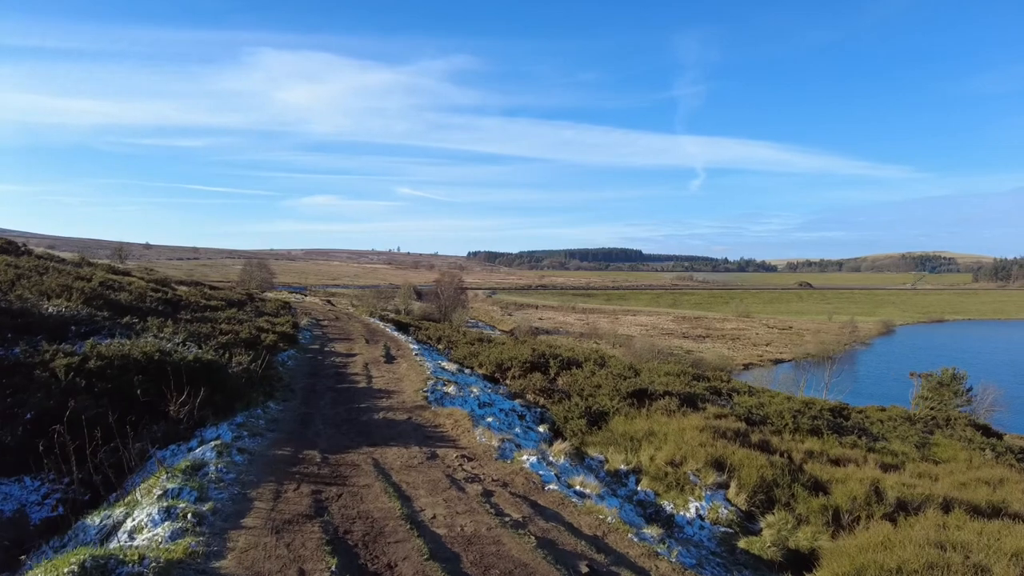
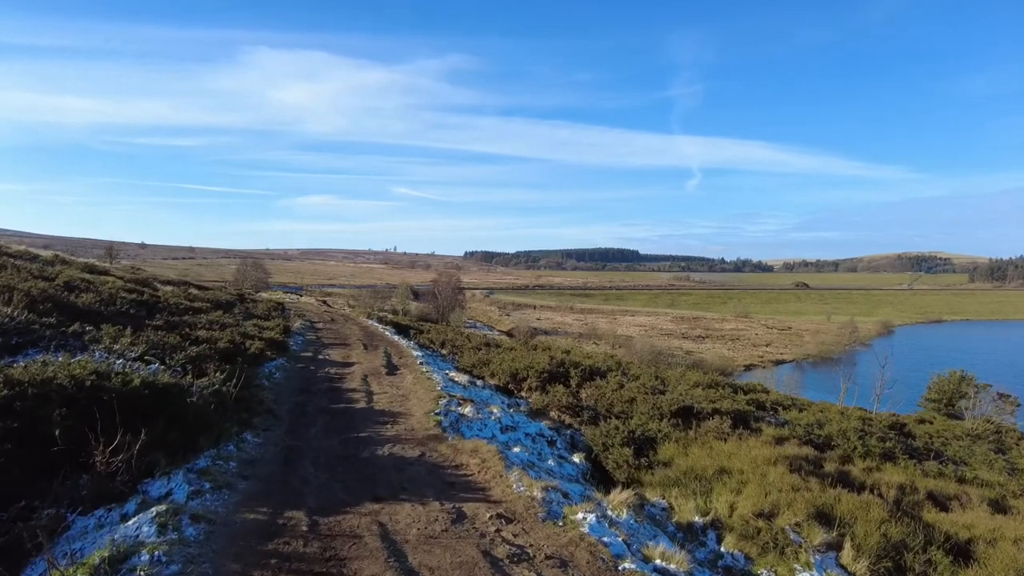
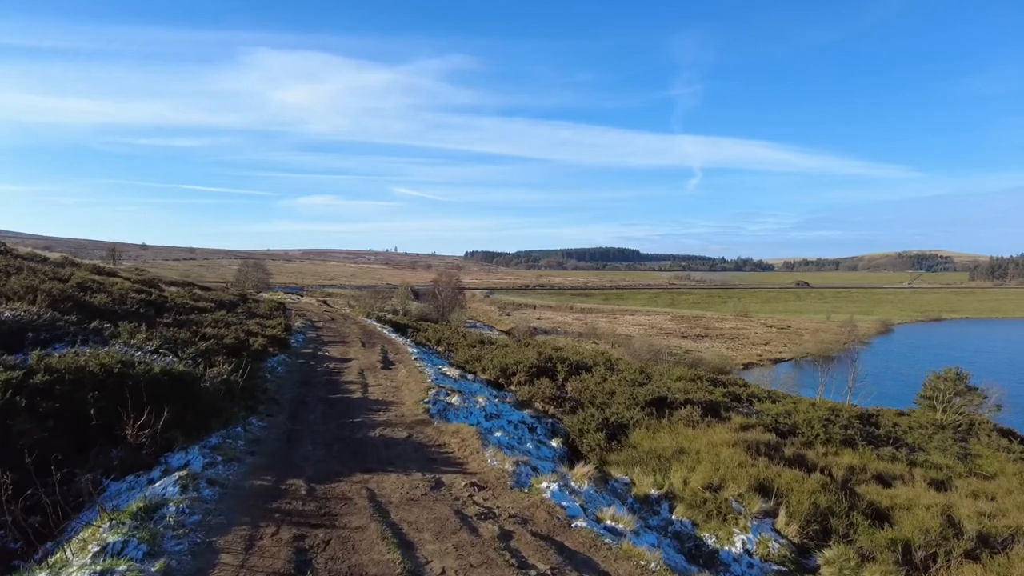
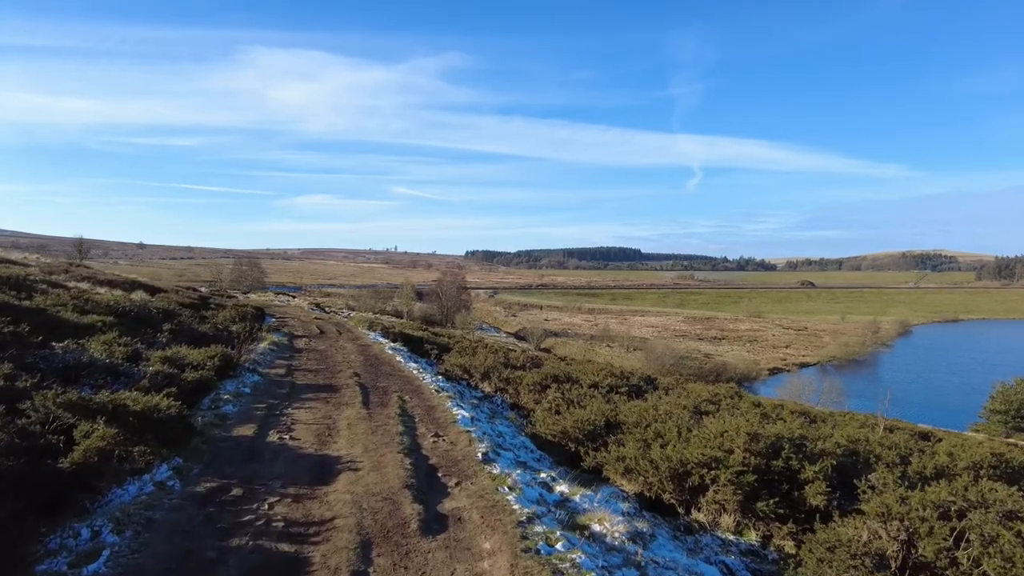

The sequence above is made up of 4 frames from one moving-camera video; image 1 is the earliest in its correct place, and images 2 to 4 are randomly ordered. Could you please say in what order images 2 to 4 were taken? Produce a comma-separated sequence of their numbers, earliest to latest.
3, 2, 4
